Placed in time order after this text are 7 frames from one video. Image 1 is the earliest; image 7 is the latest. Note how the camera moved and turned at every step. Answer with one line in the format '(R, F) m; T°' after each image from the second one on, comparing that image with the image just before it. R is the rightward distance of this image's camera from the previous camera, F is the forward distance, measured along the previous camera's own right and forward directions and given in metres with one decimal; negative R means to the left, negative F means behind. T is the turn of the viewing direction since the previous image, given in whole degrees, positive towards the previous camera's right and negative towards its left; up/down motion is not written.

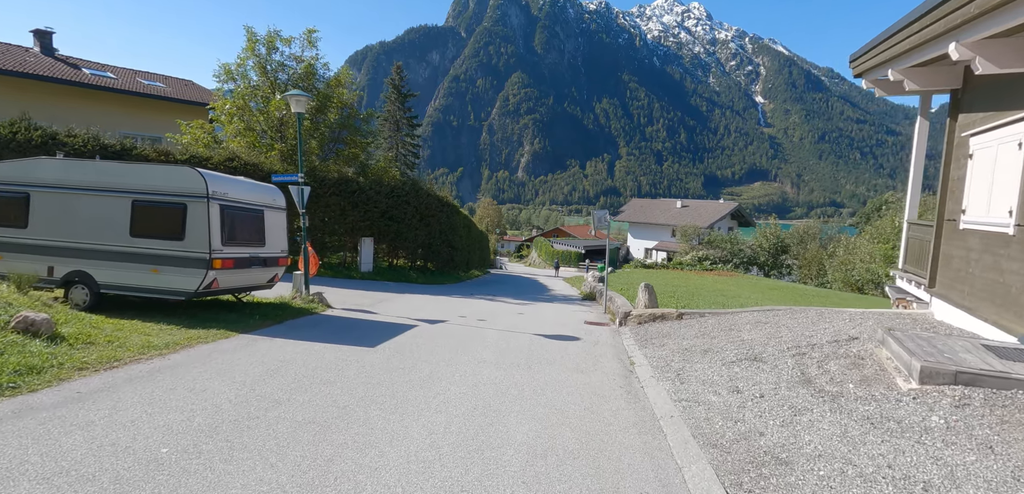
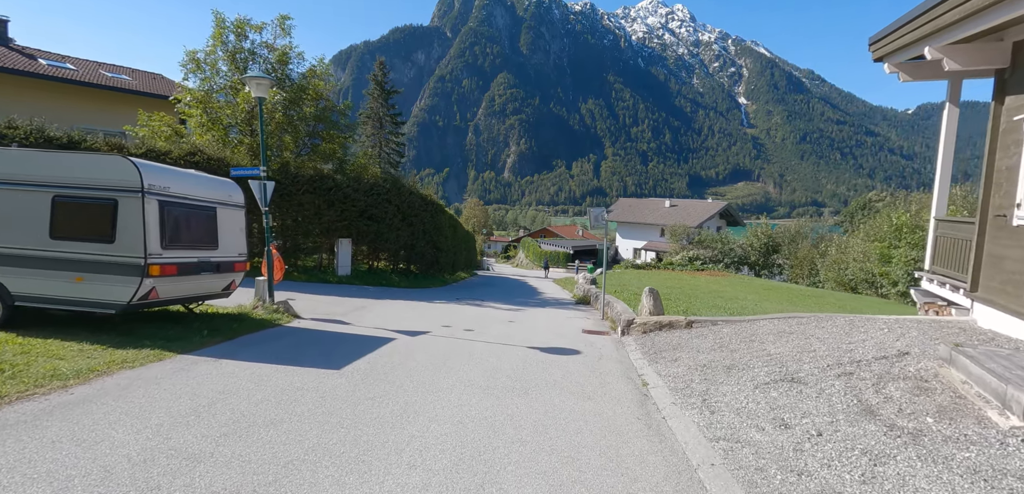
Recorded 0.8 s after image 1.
(-0.1, +1.3) m; +1°
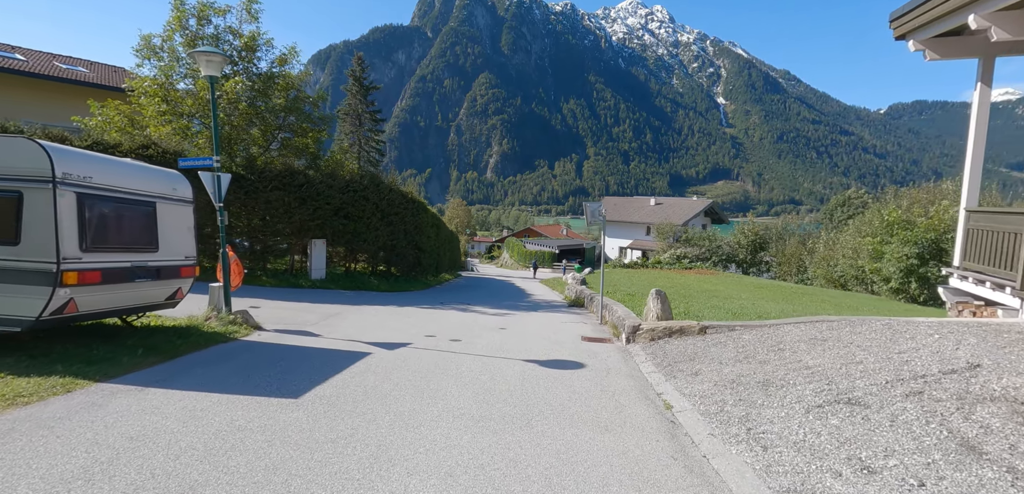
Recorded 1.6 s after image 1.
(-0.1, +1.2) m; +2°
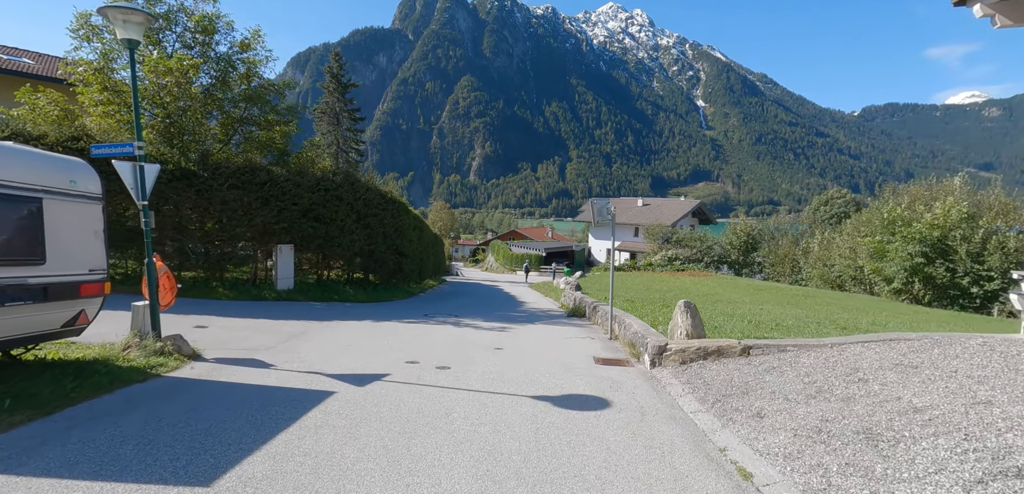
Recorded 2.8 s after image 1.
(-0.2, +1.8) m; +2°
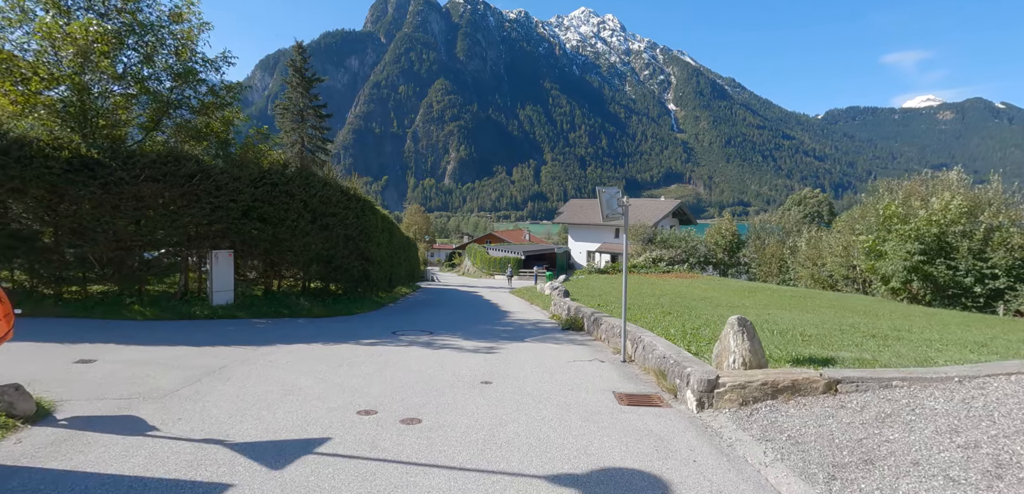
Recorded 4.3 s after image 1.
(-0.2, +2.3) m; +2°
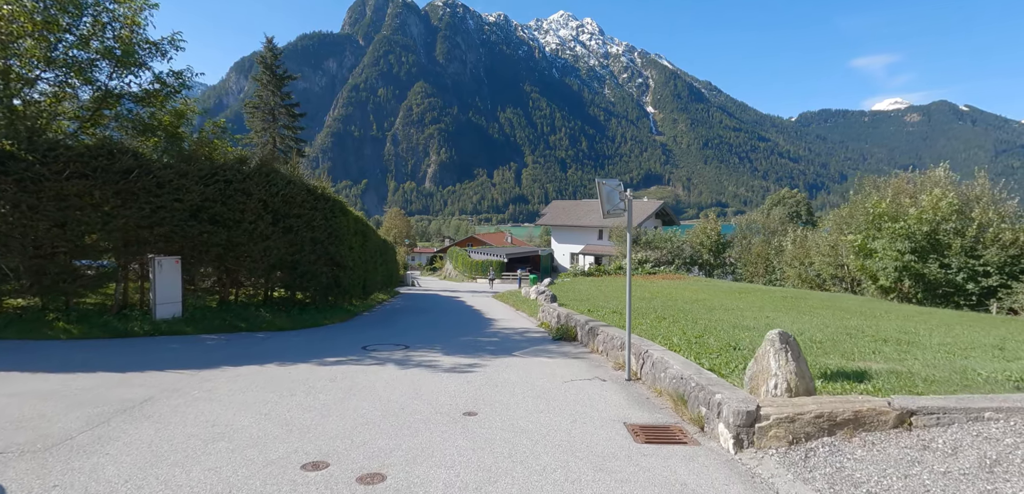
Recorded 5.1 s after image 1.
(-0.1, +1.2) m; +2°
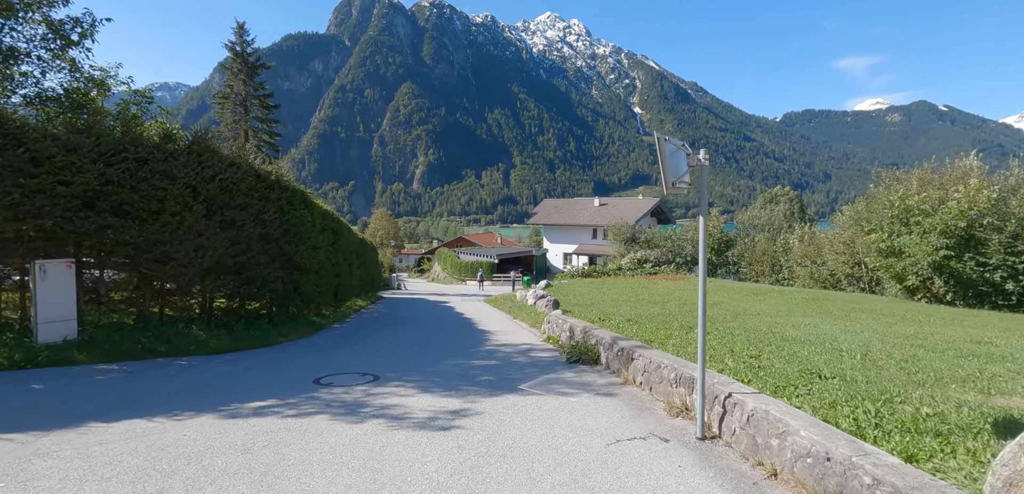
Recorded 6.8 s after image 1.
(-0.2, +2.6) m; +1°
